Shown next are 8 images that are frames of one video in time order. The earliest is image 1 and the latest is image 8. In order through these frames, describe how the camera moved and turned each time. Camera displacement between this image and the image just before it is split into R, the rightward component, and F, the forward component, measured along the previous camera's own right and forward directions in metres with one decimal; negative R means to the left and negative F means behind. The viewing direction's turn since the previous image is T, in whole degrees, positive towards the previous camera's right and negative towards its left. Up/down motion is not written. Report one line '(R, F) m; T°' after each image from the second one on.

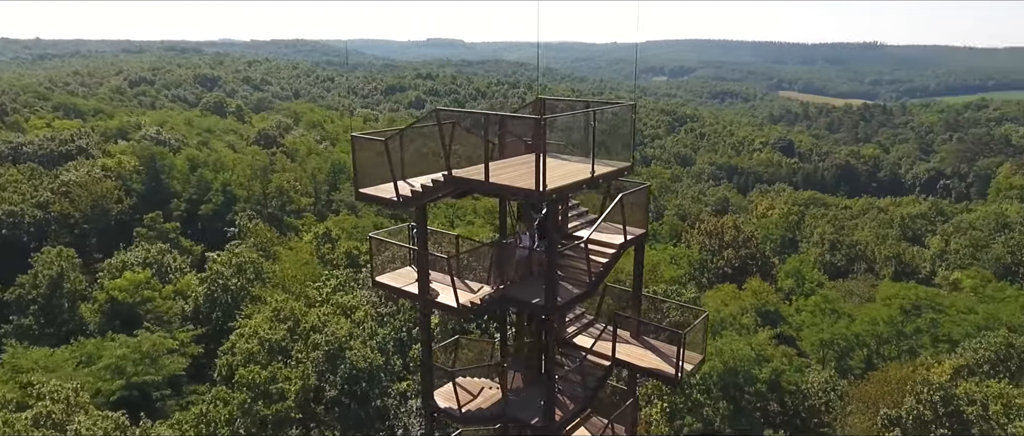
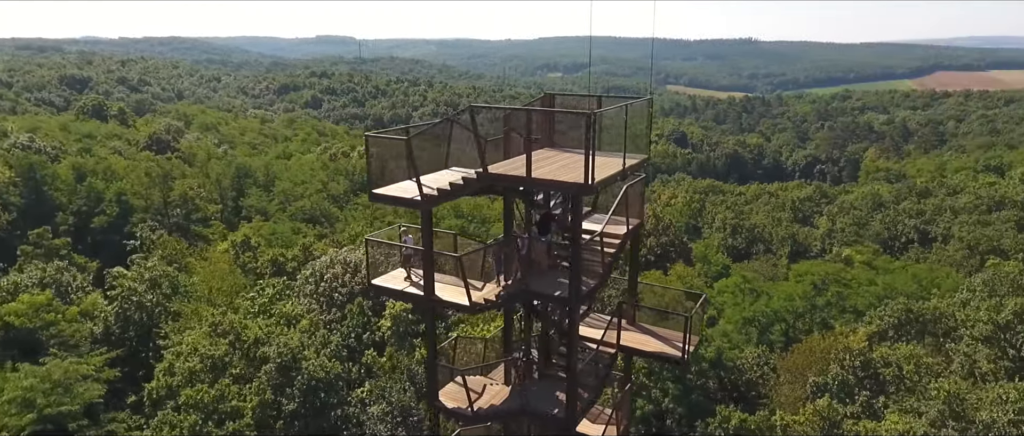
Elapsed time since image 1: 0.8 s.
(-1.7, +0.1) m; +9°
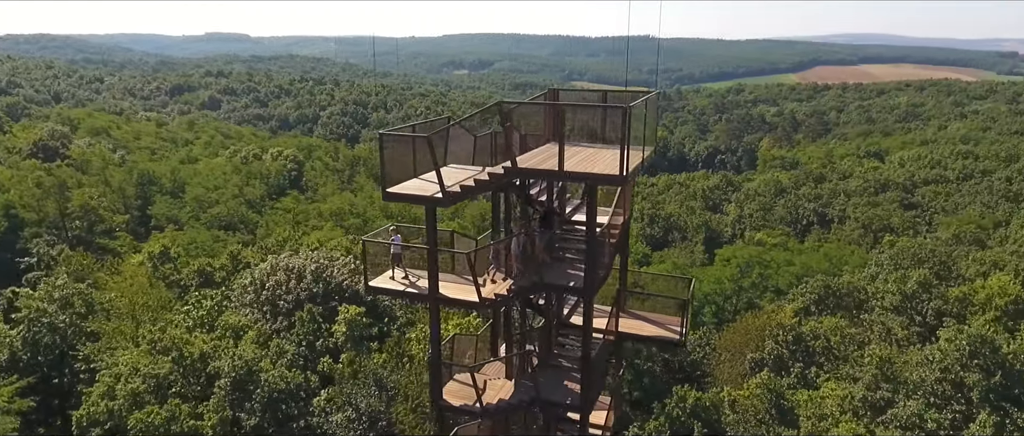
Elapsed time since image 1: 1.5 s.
(-1.5, 0.0) m; +8°
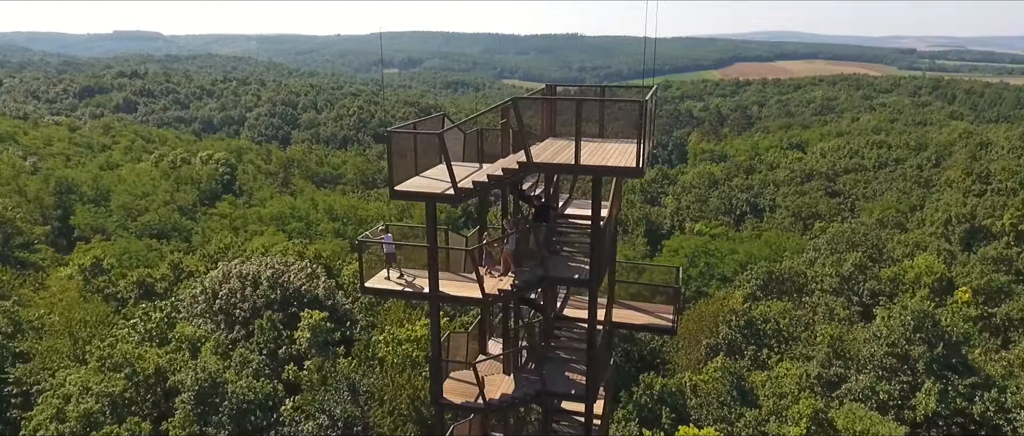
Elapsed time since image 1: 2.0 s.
(-1.1, 0.0) m; +6°
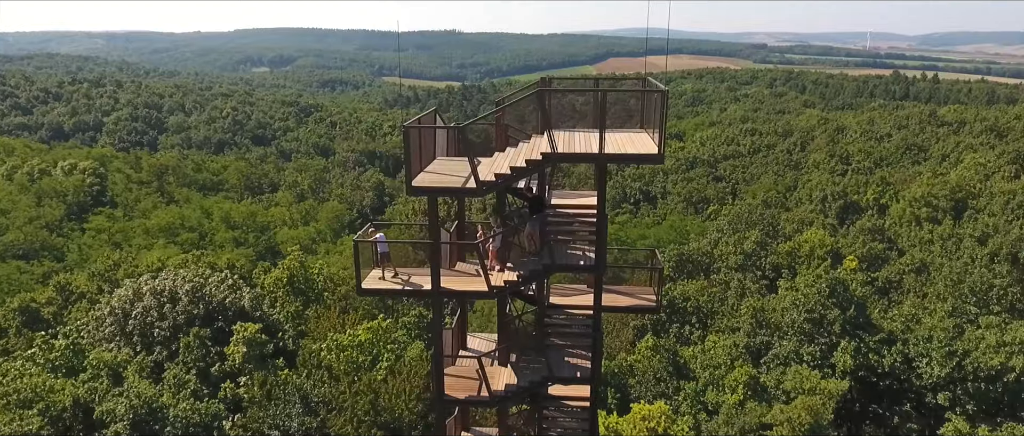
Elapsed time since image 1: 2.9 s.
(-1.9, 0.0) m; +10°
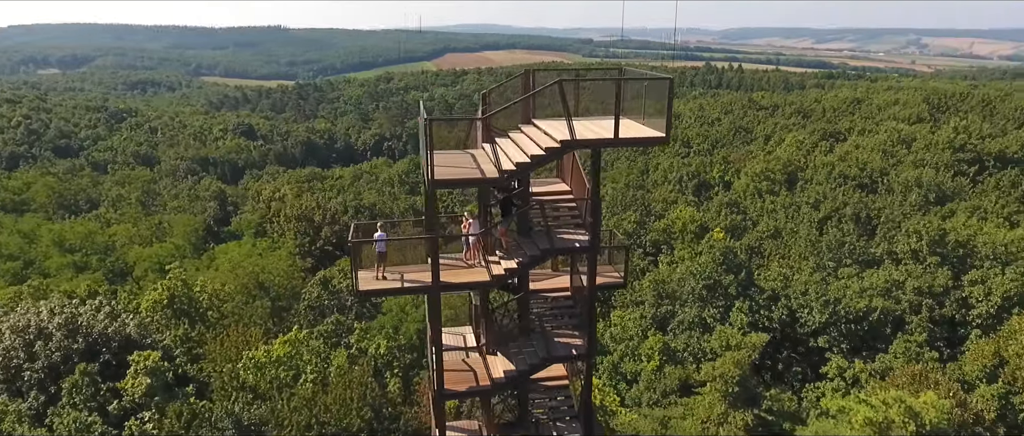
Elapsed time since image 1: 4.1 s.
(-2.5, 0.0) m; +14°
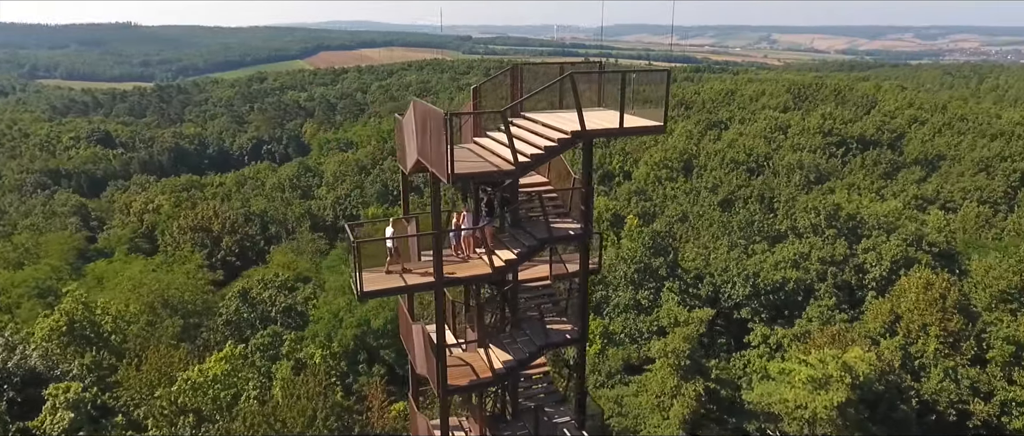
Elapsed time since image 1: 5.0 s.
(-1.9, 0.0) m; +10°
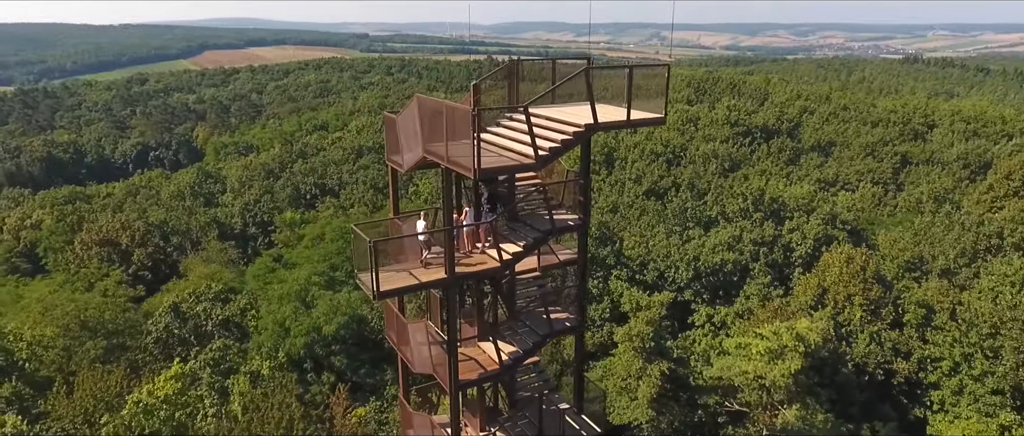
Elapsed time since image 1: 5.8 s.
(-1.7, -0.1) m; +8°
